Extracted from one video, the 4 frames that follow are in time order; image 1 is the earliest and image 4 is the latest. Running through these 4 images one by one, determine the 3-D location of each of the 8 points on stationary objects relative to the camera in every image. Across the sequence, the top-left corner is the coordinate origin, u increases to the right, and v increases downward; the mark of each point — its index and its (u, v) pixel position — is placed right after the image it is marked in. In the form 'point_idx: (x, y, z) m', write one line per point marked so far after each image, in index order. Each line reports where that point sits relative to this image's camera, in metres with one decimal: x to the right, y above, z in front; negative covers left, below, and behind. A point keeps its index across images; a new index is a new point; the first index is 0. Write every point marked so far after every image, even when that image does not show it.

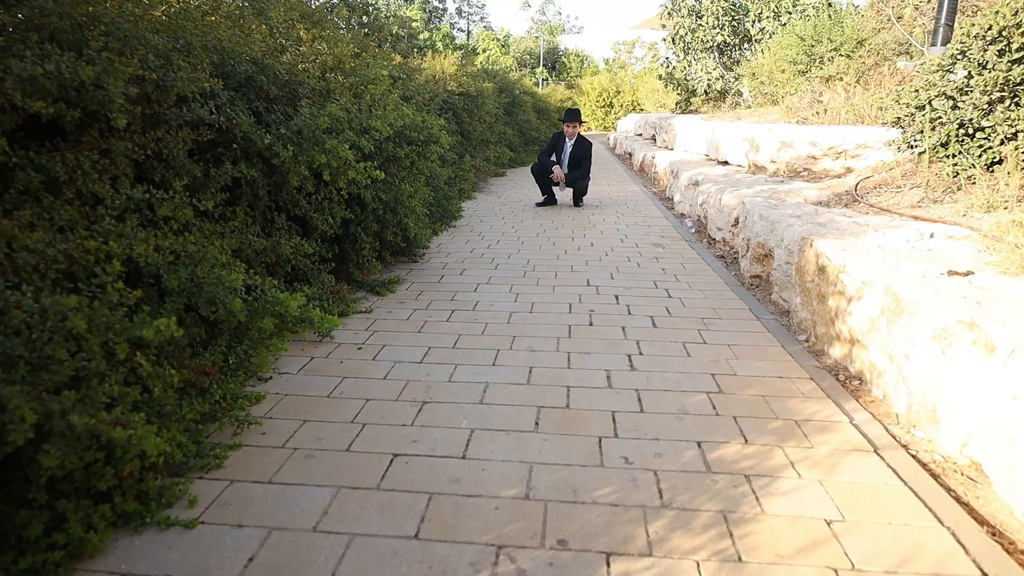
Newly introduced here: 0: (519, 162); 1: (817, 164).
0: (+0.2, +3.0, +17.5) m
1: (+3.5, +1.4, +8.4) m
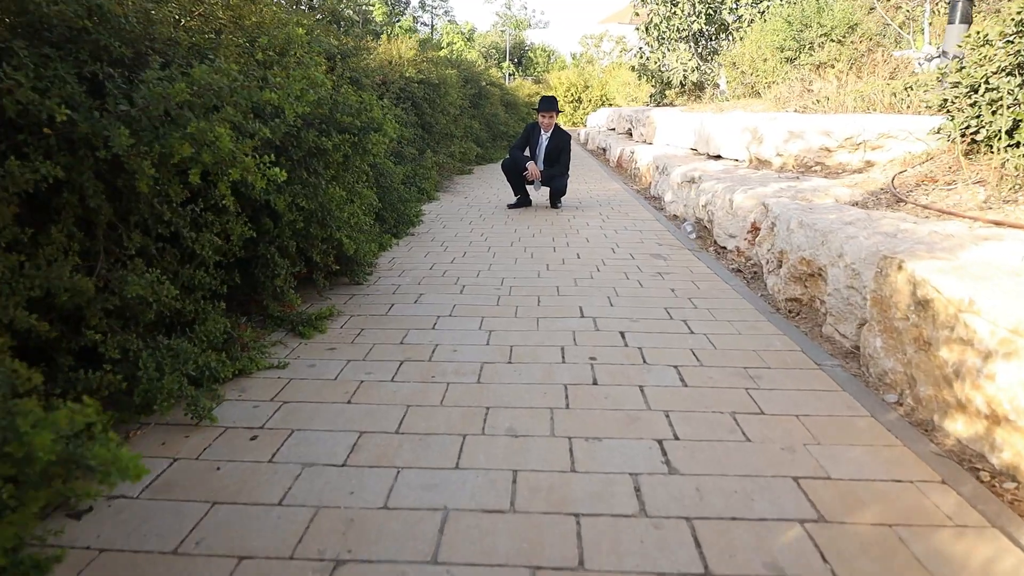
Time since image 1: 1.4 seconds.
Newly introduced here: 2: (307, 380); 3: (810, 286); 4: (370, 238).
0: (-0.6, +2.9, +16.2) m
1: (+3.2, +1.3, +7.3) m
2: (-0.9, -0.4, +3.1) m
3: (+1.7, 0.0, +4.0) m
4: (-0.9, +0.3, +4.7) m
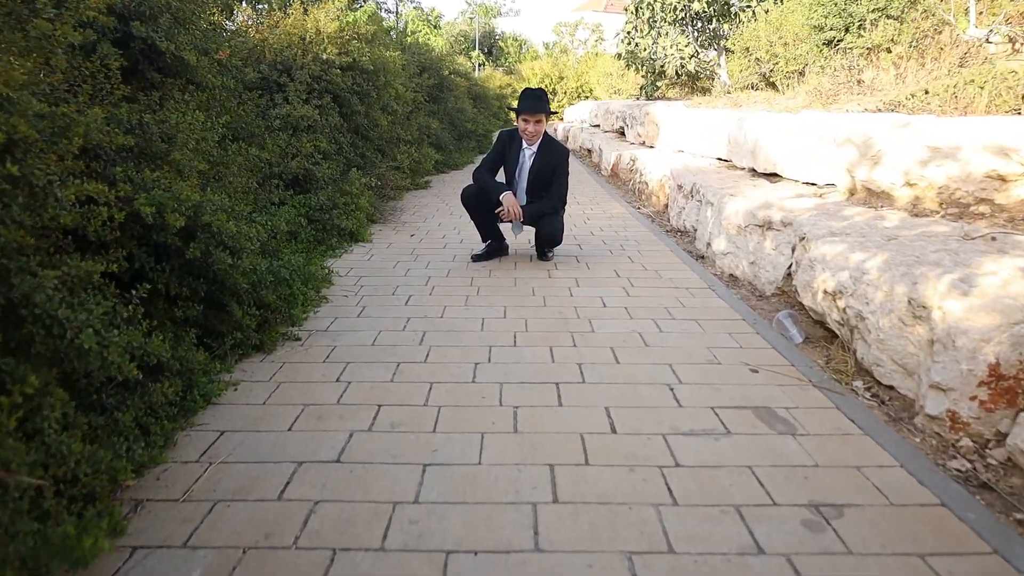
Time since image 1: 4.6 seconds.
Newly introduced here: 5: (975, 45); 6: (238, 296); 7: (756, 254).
0: (-1.1, +2.2, +13.1) m
1: (+3.0, +0.6, +4.4) m
2: (-0.9, -1.2, 0.0) m
3: (+1.6, -0.8, +1.1) m
4: (-1.1, -0.5, +1.7) m
5: (+5.8, +3.0, +9.0) m
6: (-1.3, 0.0, +3.5) m
7: (+1.6, +0.2, +4.9) m
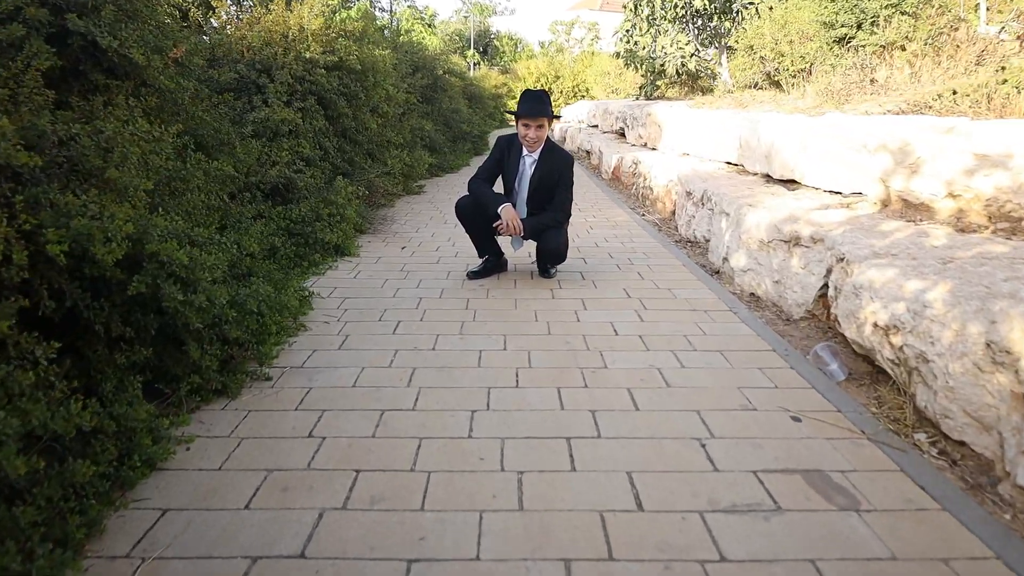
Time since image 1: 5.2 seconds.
0: (-1.2, +2.1, +12.6) m
1: (+3.0, +0.4, +3.9) m
2: (-0.9, -1.4, -0.5) m
3: (+1.6, -0.9, +0.6) m
4: (-1.0, -0.6, +1.2) m
5: (+5.8, +2.9, +8.5) m
6: (-1.3, -0.2, +3.0) m
7: (+1.6, +0.1, +4.4) m
